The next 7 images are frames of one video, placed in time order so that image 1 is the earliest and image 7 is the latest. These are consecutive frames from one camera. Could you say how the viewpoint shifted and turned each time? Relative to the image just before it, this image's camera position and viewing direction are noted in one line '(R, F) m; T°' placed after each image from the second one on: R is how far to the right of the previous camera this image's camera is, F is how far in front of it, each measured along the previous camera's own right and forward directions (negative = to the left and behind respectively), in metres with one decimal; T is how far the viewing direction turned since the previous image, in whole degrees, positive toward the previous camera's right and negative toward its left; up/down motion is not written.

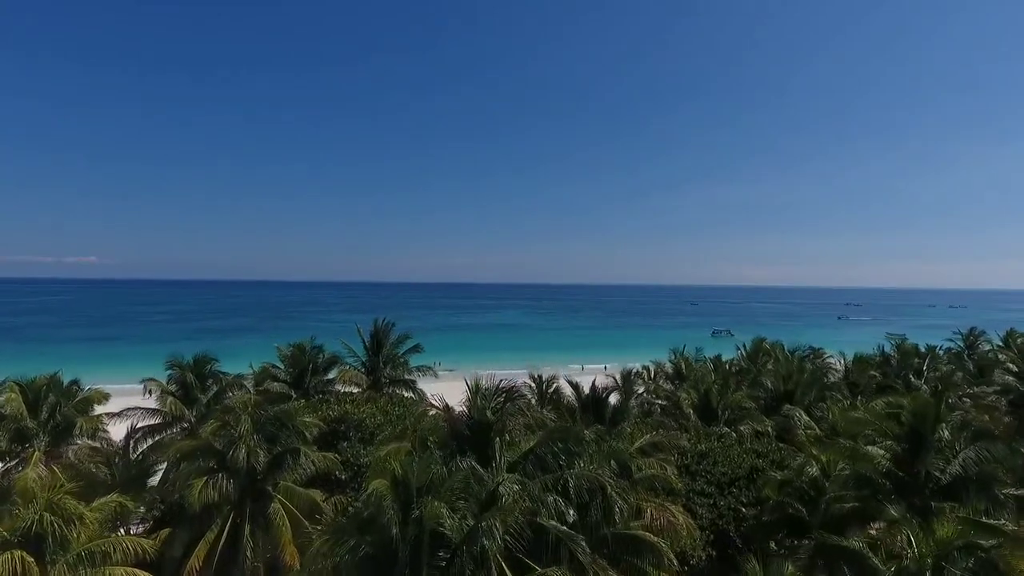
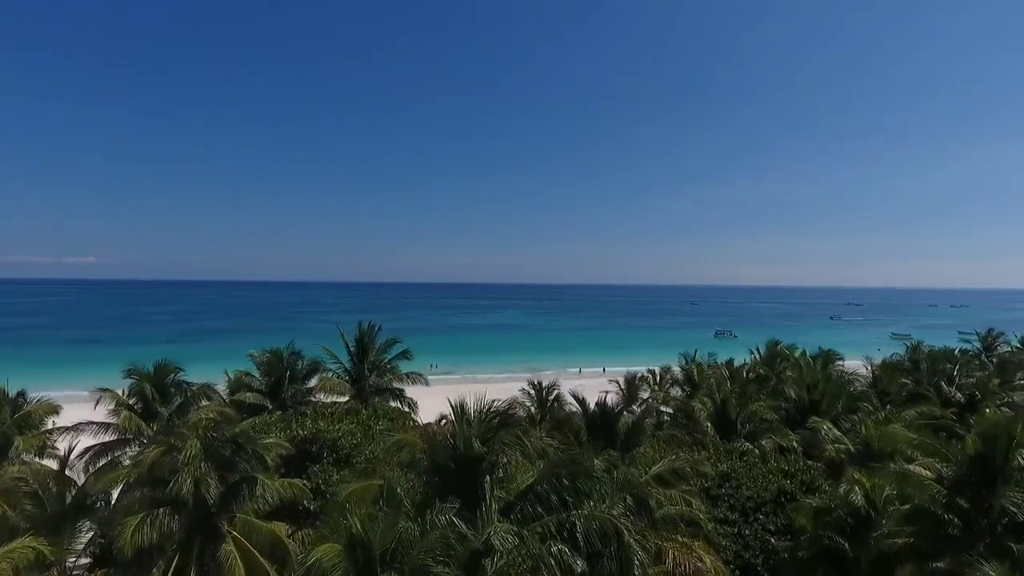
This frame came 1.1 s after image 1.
(+0.2, +1.6) m; 0°
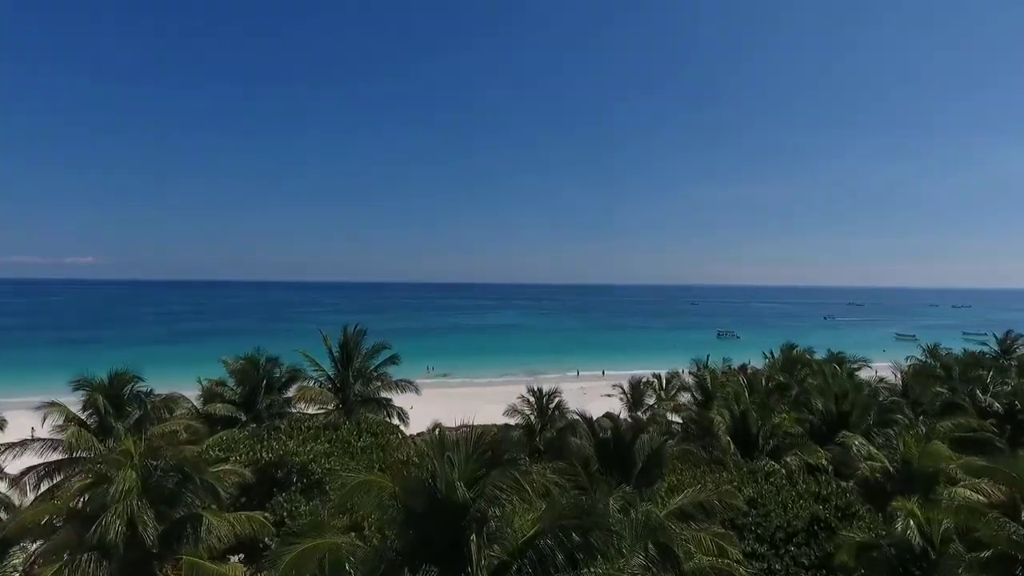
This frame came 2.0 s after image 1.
(+0.1, +1.5) m; 0°
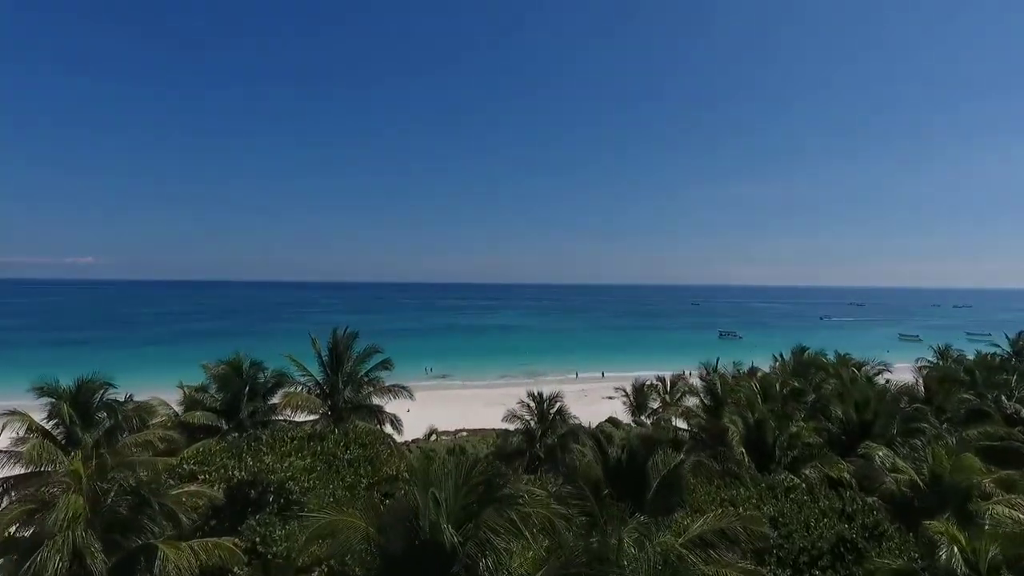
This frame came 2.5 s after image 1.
(+0.1, +0.9) m; 0°
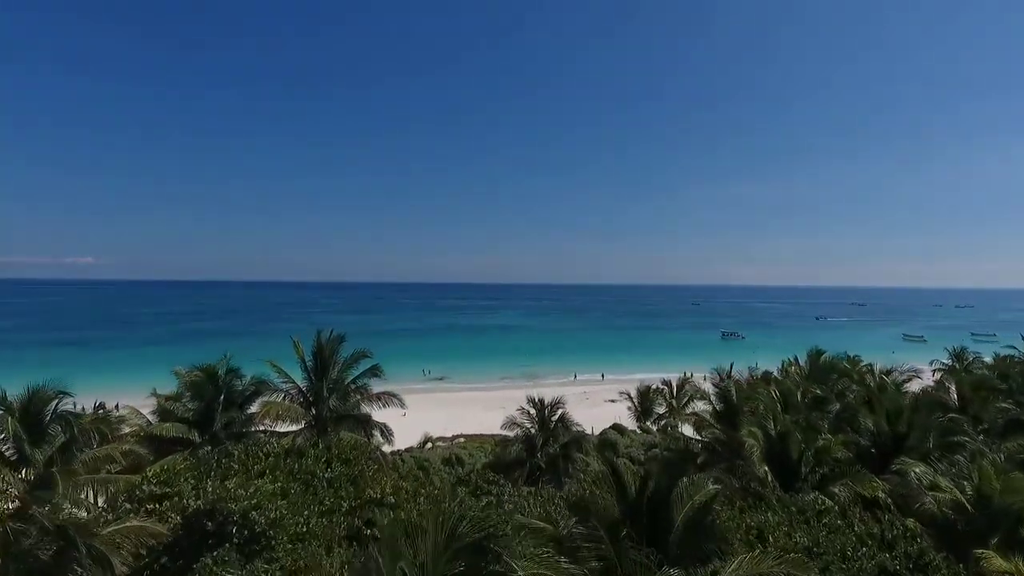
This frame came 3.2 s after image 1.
(+0.1, +1.2) m; 0°
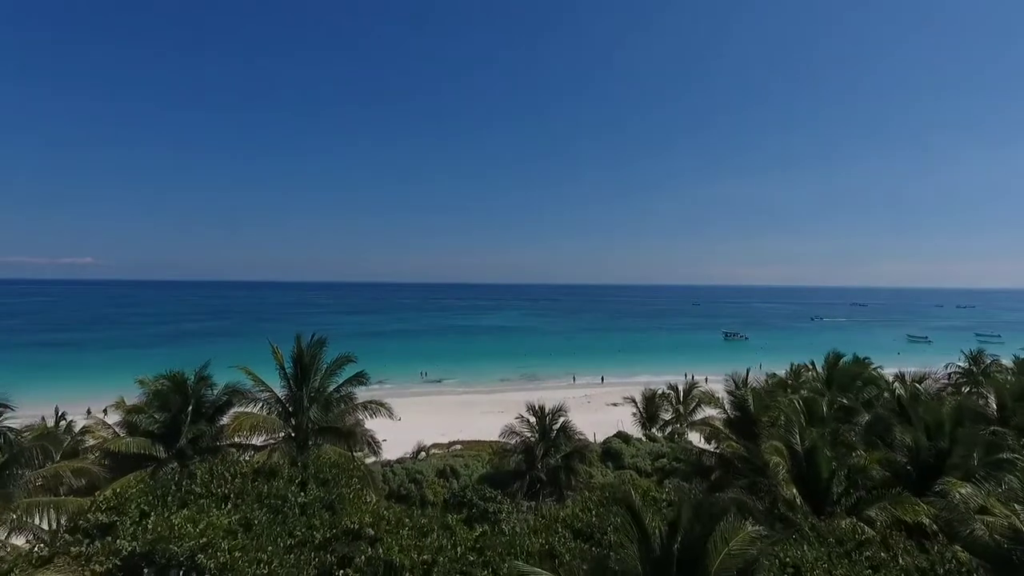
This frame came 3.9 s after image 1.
(+0.1, +1.2) m; 0°
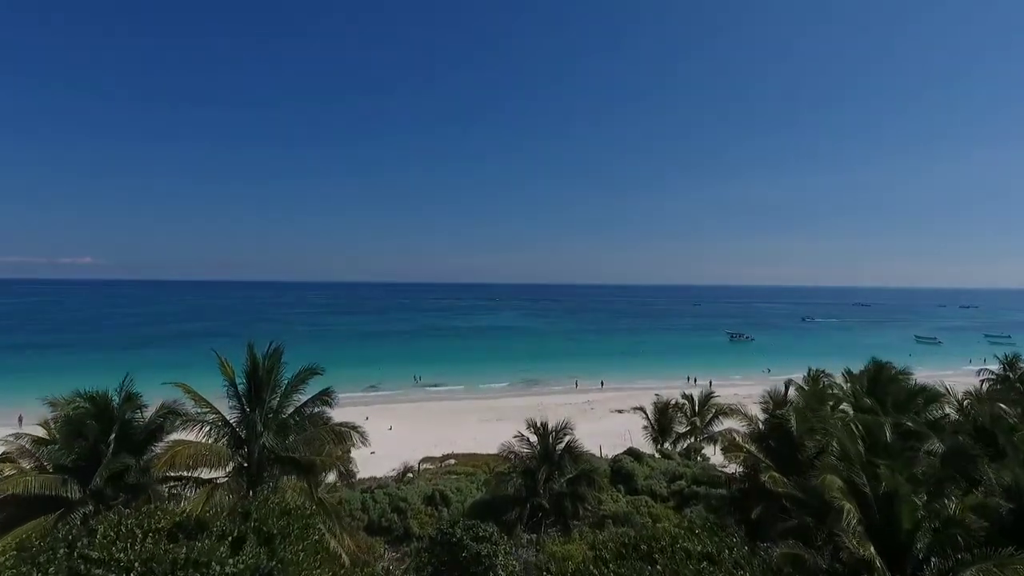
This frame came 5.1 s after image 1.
(+0.1, +2.3) m; 0°
